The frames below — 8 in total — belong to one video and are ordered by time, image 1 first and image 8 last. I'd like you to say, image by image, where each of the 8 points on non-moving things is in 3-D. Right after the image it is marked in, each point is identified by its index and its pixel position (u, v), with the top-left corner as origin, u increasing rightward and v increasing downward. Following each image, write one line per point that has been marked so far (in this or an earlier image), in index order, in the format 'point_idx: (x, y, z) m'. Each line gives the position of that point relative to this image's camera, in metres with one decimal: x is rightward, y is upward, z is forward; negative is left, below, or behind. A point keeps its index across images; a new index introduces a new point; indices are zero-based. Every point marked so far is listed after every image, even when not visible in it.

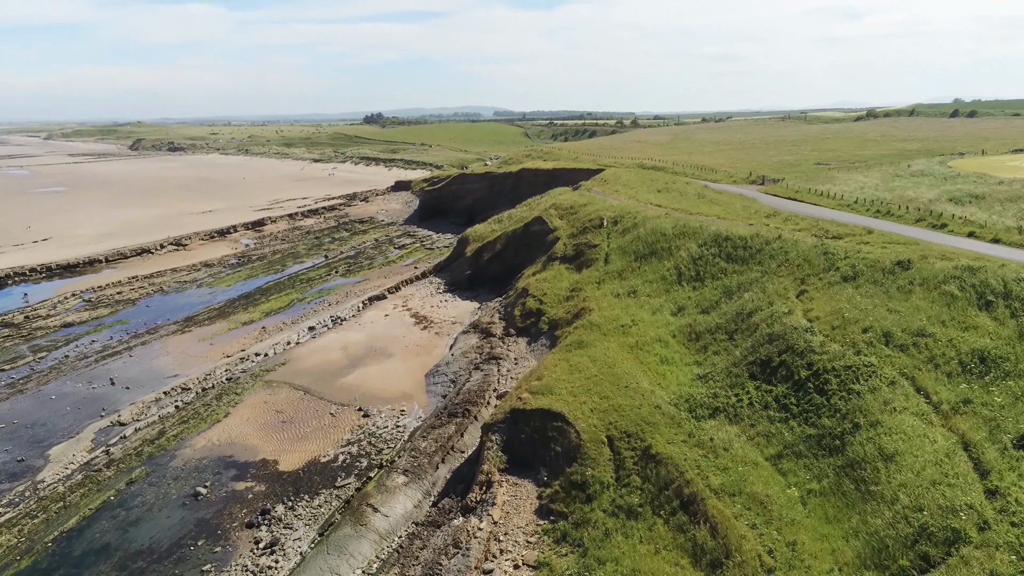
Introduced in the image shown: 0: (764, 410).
0: (+6.8, -3.3, +19.9) m
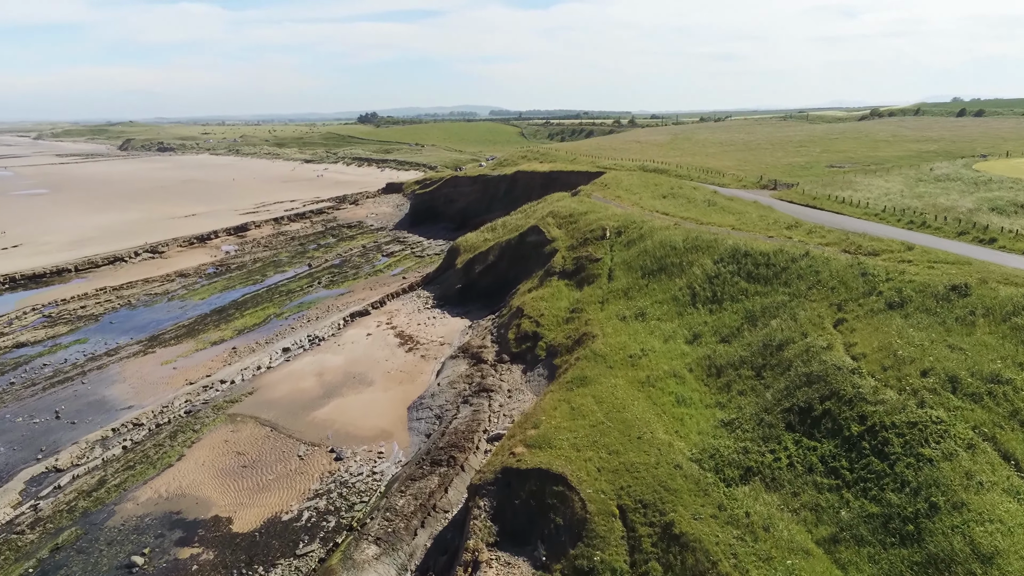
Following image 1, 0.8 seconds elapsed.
0: (+6.6, -4.1, +16.4) m
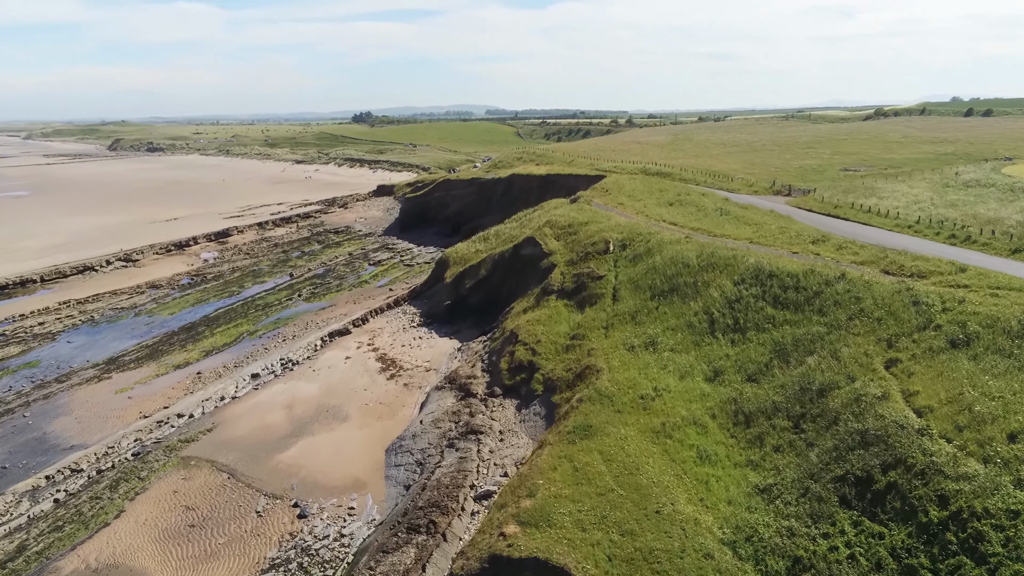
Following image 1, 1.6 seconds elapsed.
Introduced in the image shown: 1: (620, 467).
0: (+6.4, -5.0, +13.0) m
1: (+2.6, -4.2, +17.5) m
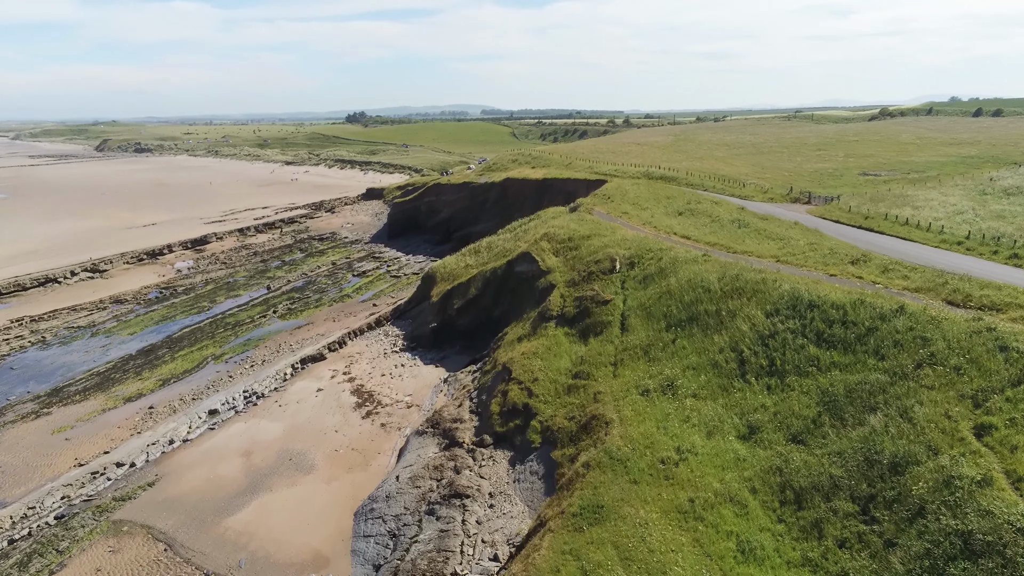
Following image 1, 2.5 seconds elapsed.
0: (+6.2, -5.9, +9.1) m
1: (+2.4, -5.1, +13.6) m
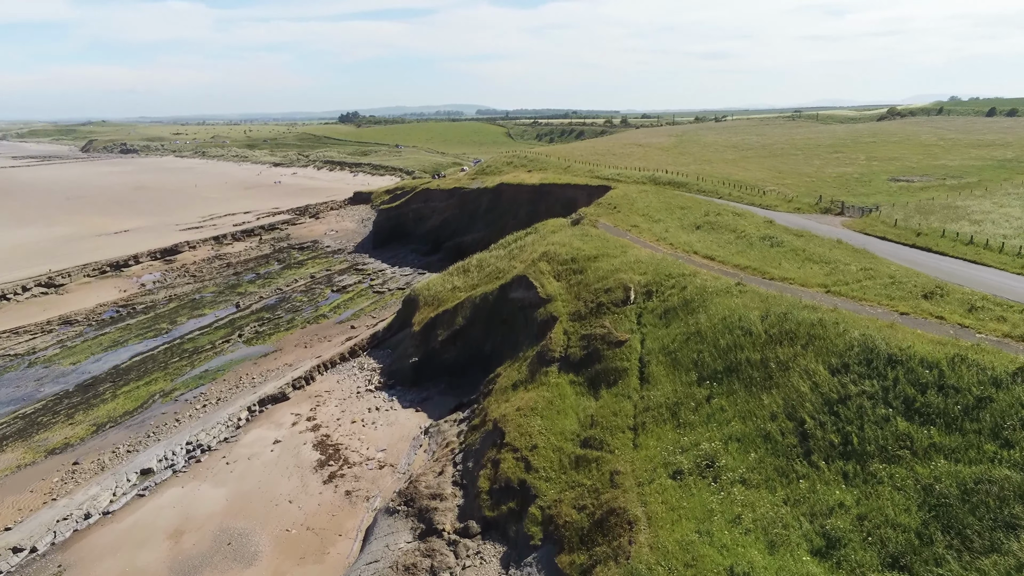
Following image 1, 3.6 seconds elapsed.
0: (+6.1, -7.0, +4.3) m
1: (+2.3, -6.3, +8.8) m
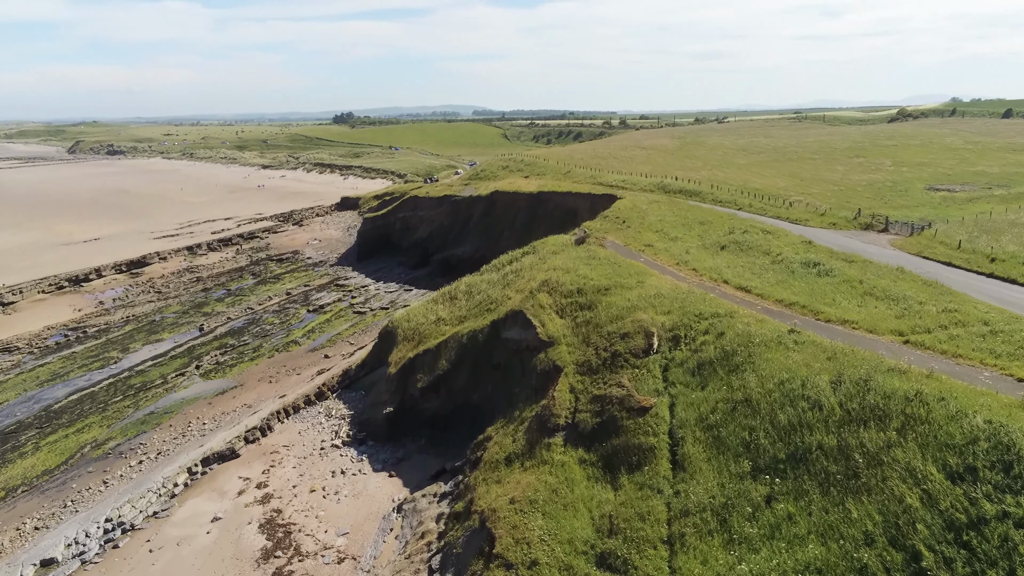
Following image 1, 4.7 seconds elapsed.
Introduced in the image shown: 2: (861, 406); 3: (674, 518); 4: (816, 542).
0: (+6.1, -8.2, -0.5) m
1: (+2.2, -7.4, +4.0) m
2: (+6.6, -2.3, +14.1) m
3: (+3.1, -4.3, +13.9) m
4: (+5.0, -4.2, +12.4) m
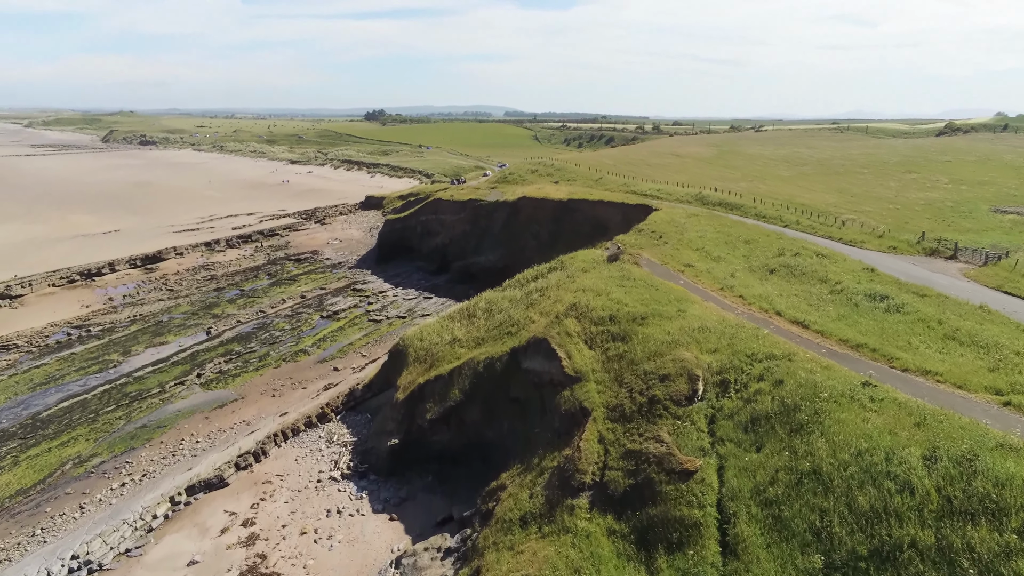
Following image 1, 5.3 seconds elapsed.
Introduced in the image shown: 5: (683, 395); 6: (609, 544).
0: (+5.6, -9.0, -3.3) m
1: (+1.9, -8.1, +1.3) m
2: (+6.9, -3.2, +11.3) m
3: (+3.3, -5.1, +11.2) m
4: (+5.2, -5.0, +9.6) m
5: (+3.8, -2.3, +16.3) m
6: (+1.8, -4.6, +13.7) m
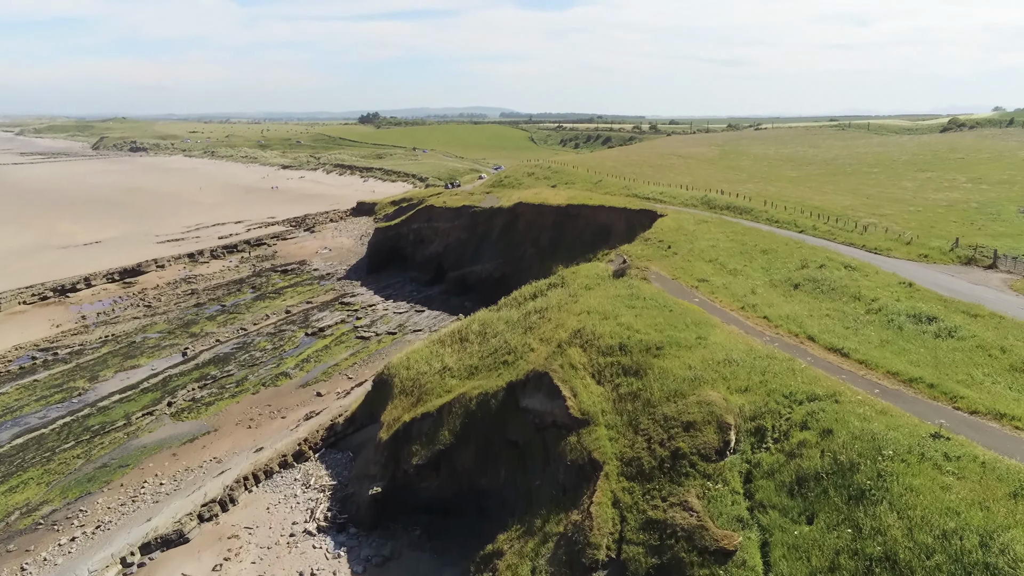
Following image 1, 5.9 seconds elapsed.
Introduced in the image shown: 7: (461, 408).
0: (+5.7, -9.5, -5.9) m
1: (+2.0, -8.7, -1.3) m
2: (+6.9, -3.7, +8.7) m
3: (+3.3, -5.6, +8.6) m
4: (+5.2, -5.6, +7.0) m
5: (+3.7, -2.9, +13.7) m
6: (+1.7, -5.3, +11.1) m
7: (-1.2, -3.0, +18.6) m
